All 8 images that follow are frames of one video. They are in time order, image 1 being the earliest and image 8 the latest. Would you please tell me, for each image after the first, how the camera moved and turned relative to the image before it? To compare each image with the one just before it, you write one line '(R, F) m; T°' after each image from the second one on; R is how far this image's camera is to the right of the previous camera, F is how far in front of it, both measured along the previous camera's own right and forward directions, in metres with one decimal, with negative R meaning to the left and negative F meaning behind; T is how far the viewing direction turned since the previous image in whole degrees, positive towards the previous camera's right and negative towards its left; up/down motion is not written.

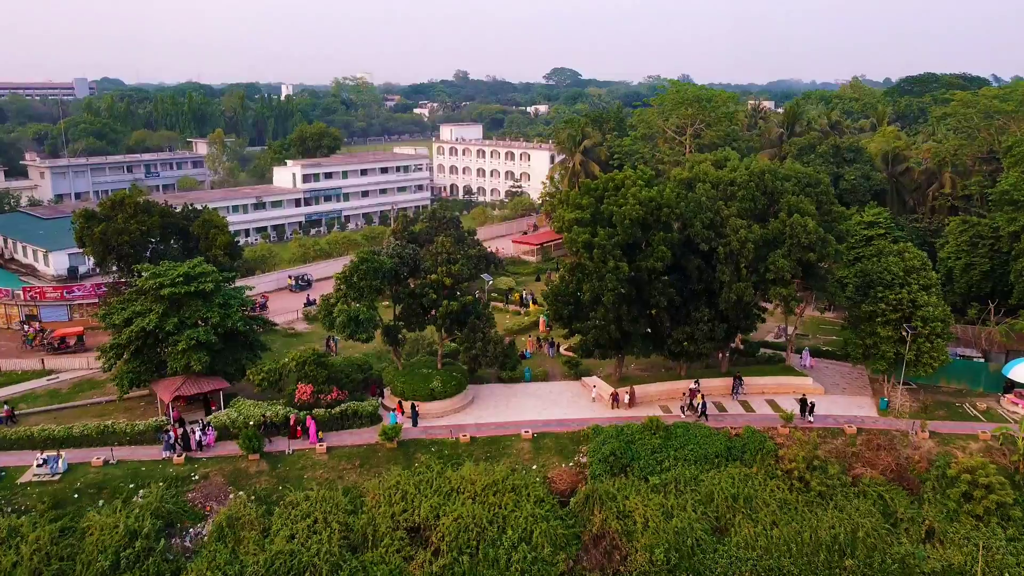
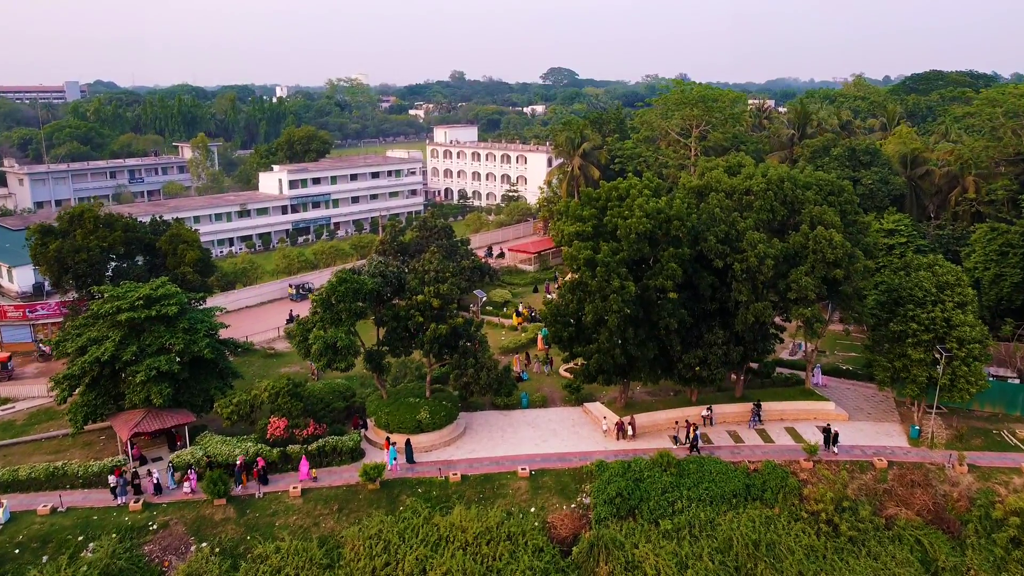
(+0.1, +2.1) m; 0°
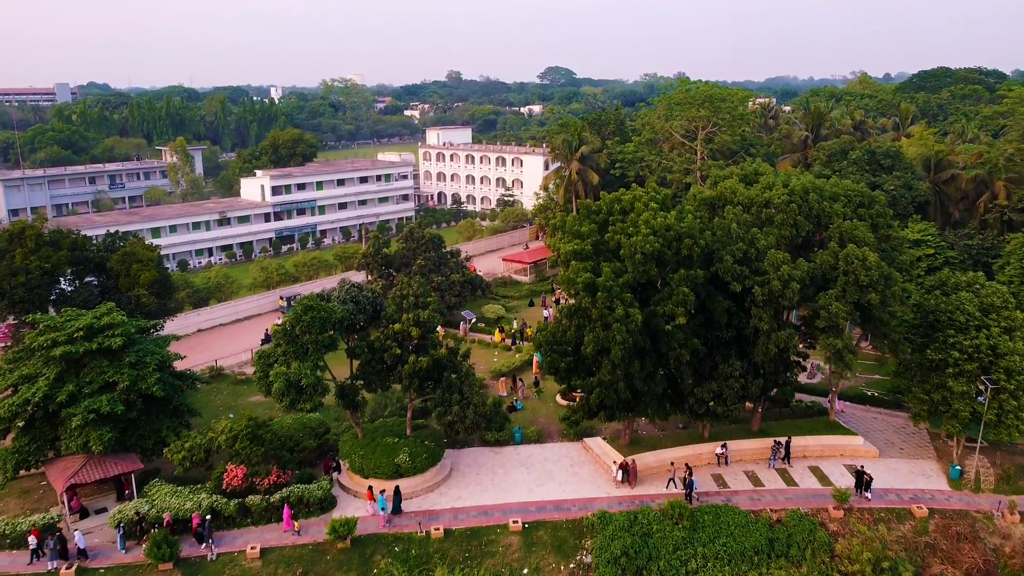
(+0.2, +2.4) m; 0°
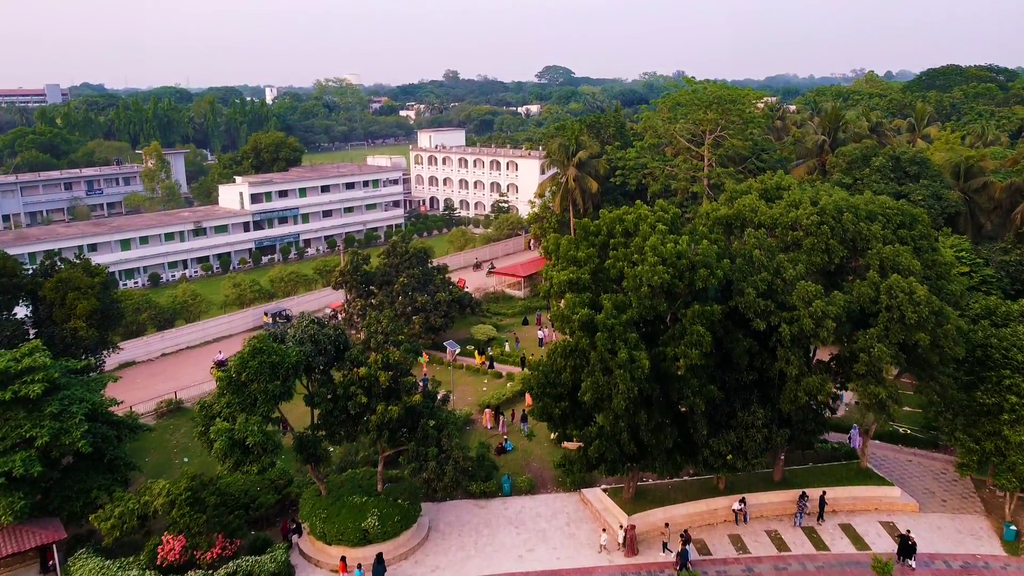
(+0.2, +2.6) m; 0°
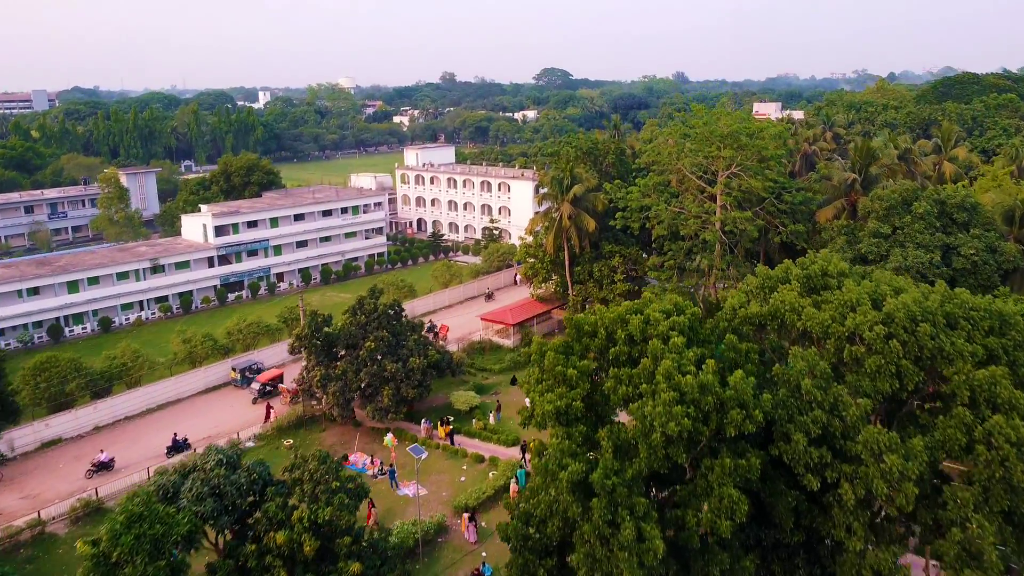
(+0.4, +3.8) m; 0°
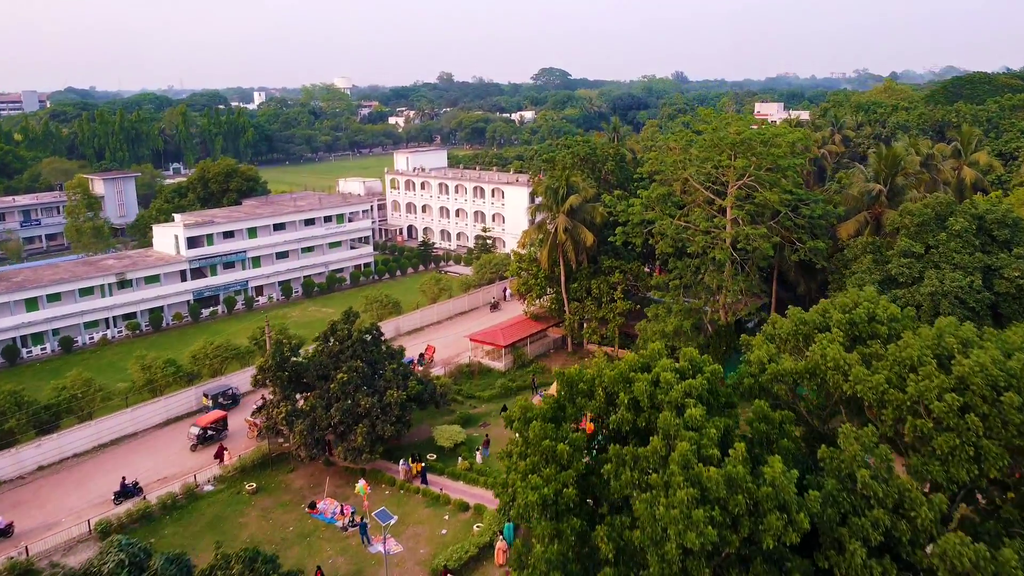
(+0.3, +2.5) m; 0°
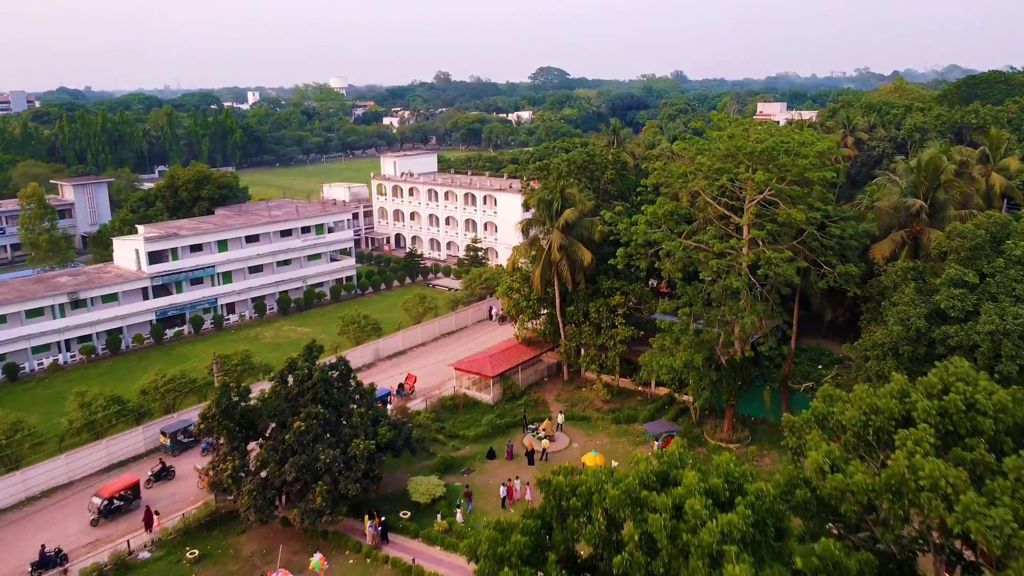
(+0.3, +3.0) m; 0°
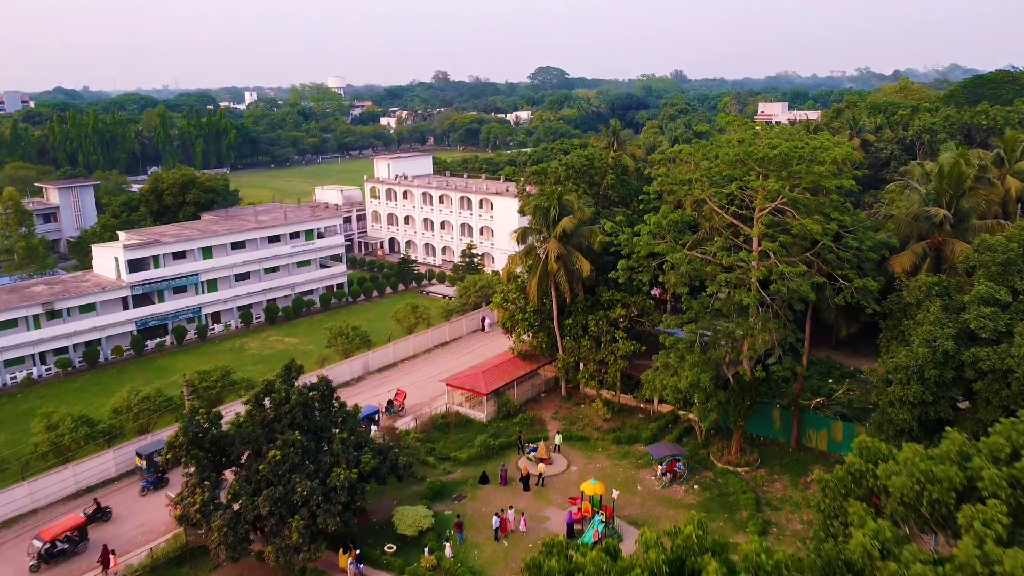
(+0.1, +1.4) m; 0°
